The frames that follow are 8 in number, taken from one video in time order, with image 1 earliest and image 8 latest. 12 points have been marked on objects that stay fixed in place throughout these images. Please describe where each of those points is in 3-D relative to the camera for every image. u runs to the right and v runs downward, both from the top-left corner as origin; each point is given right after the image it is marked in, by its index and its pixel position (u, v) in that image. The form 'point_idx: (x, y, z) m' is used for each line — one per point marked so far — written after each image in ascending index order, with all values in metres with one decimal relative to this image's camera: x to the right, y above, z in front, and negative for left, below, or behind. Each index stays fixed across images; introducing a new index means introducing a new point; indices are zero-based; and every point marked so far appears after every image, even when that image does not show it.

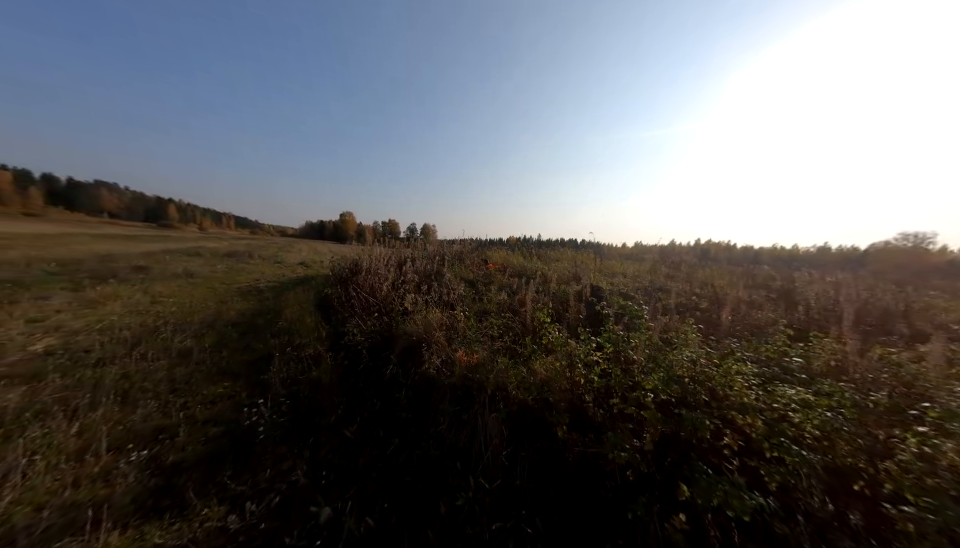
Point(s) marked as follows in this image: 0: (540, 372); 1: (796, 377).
0: (+0.7, -1.2, +3.3) m
1: (+3.1, -1.0, +2.8) m
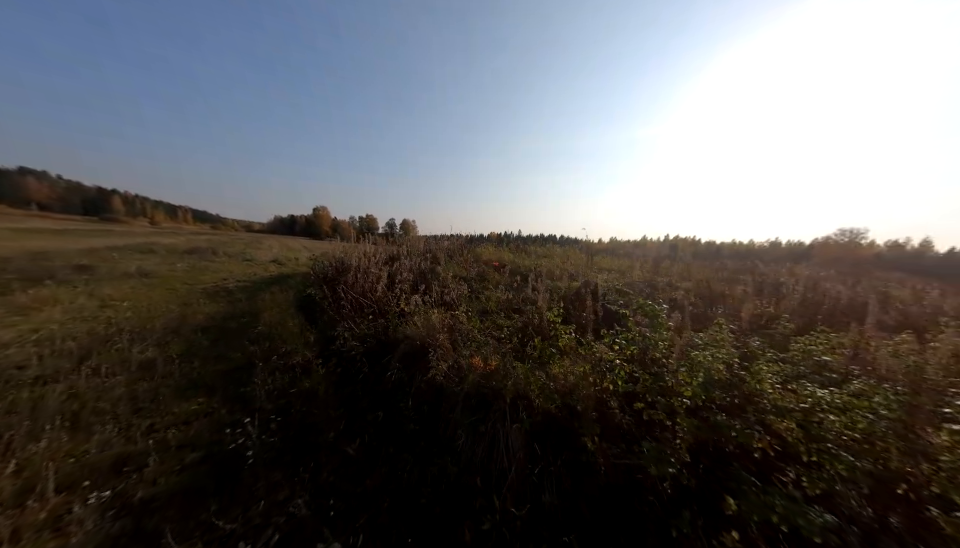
0: (+0.9, -1.2, +3.1) m
1: (+3.3, -1.0, +2.8) m
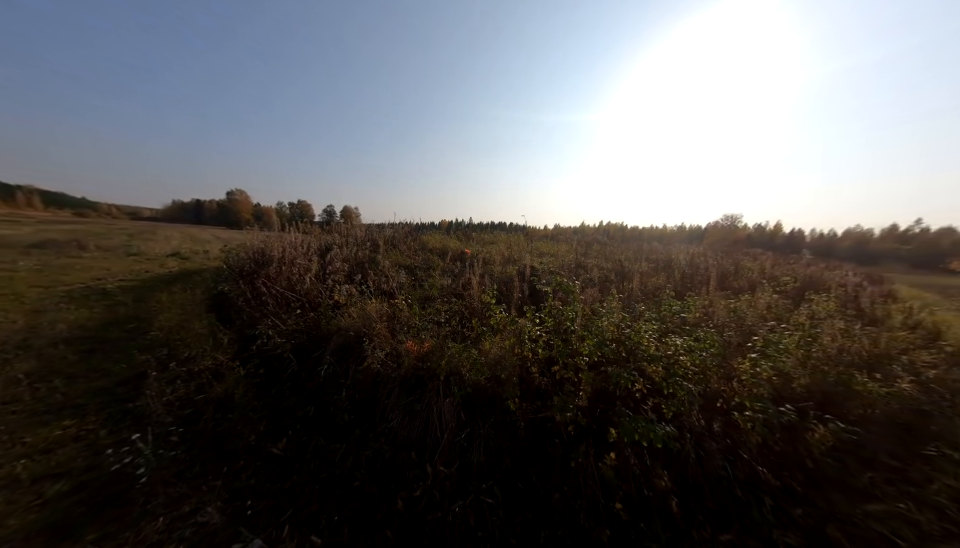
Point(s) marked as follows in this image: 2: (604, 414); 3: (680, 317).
0: (+0.1, -0.9, +3.4) m
1: (+2.5, -0.7, +3.5) m
2: (+1.3, -1.3, +2.7) m
3: (+2.6, -0.5, +3.7) m
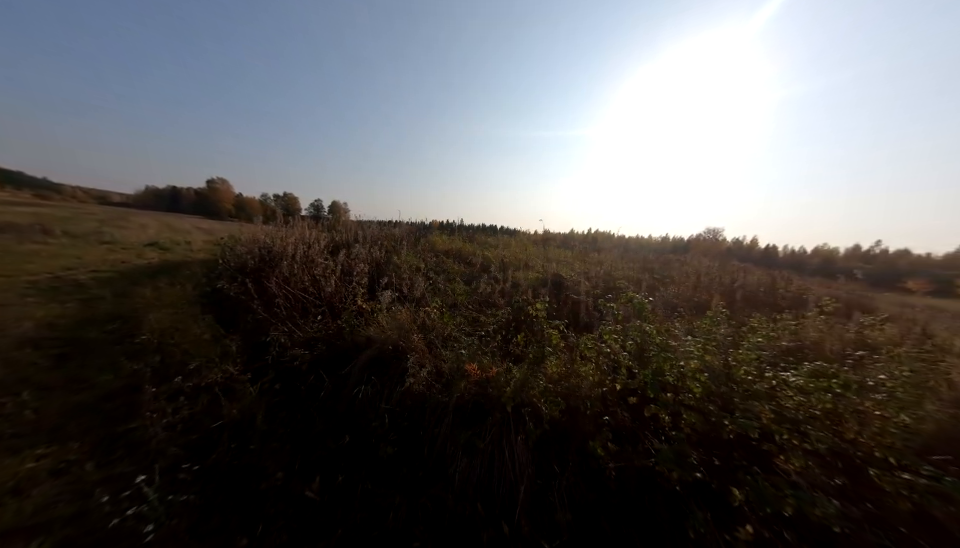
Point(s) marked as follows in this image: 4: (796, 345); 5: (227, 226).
0: (+0.8, -1.1, +2.9) m
1: (+3.3, -0.9, +3.2) m
2: (+2.0, -1.5, +2.3) m
3: (+3.3, -0.8, +3.4) m
4: (+4.1, -0.8, +3.8) m
5: (-11.6, +2.2, +13.0) m
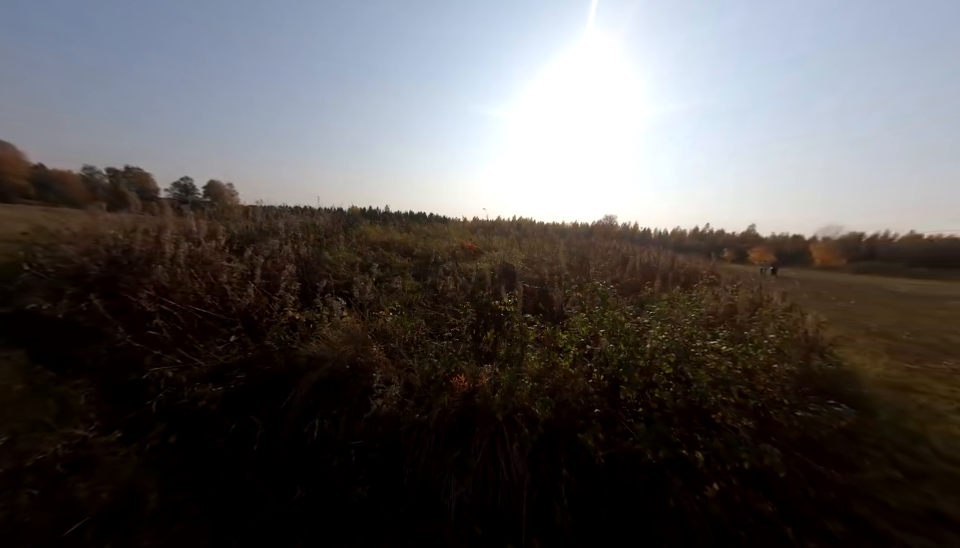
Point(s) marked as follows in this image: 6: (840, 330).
0: (+0.7, -1.0, +2.8) m
1: (+2.9, -0.7, +3.7) m
2: (+1.9, -1.4, +2.6) m
3: (+2.9, -0.6, +3.9) m
4: (+3.6, -0.6, +4.5) m
5: (-14.0, +2.0, +9.3) m
6: (+7.5, -1.1, +6.1) m
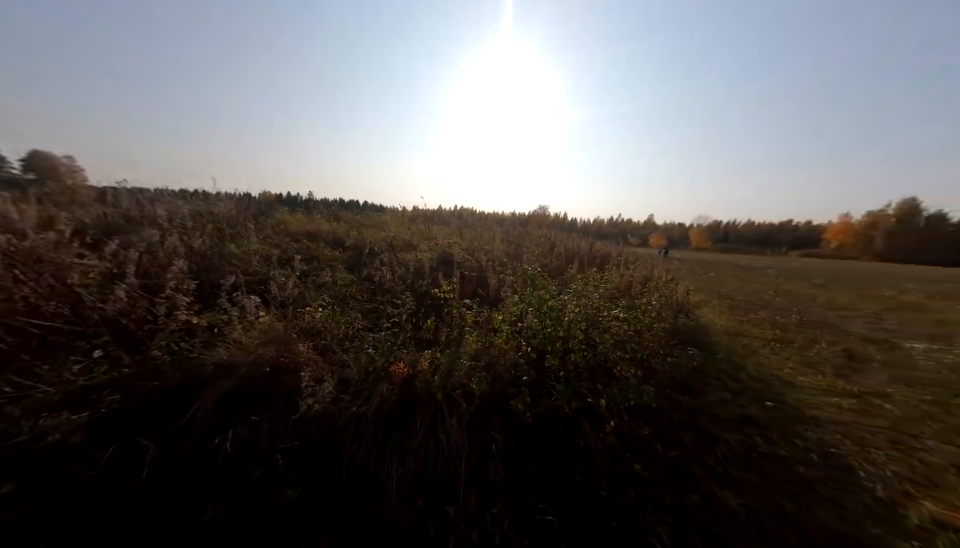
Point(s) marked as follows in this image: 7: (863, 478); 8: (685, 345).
0: (0.0, -0.9, +3.1) m
1: (+2.0, -0.4, +4.4) m
2: (+1.3, -1.2, +3.1) m
3: (+1.9, -0.3, +4.6) m
4: (+2.5, -0.2, +5.3) m
5: (-15.9, +1.7, +6.1) m
6: (+6.0, -0.5, +7.7) m
7: (+3.4, -1.8, +2.5) m
8: (+3.0, -1.1, +4.2) m
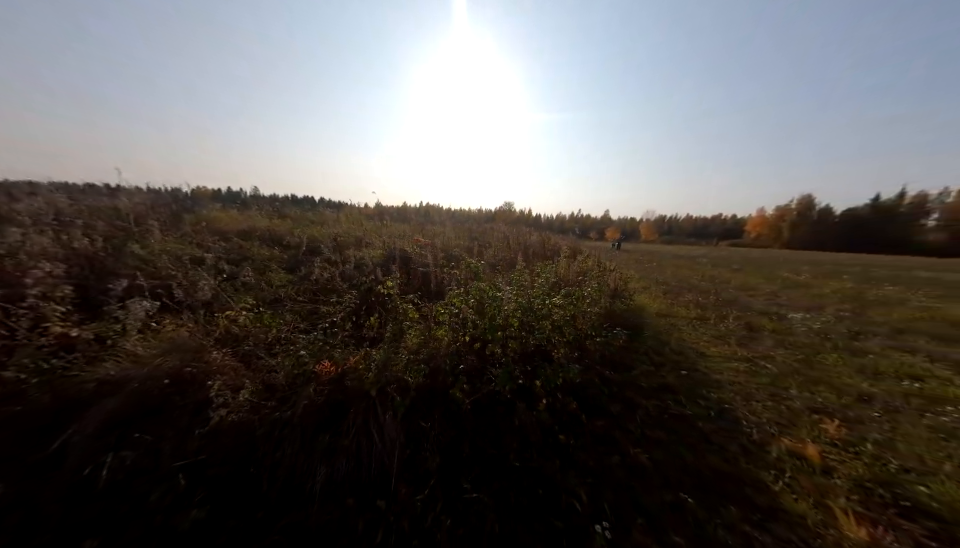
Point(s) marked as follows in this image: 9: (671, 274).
0: (-0.7, -0.8, +3.2) m
1: (+1.2, -0.3, +4.7) m
2: (+0.6, -1.1, +3.3) m
3: (+1.1, -0.1, +4.8) m
4: (+1.5, 0.0, +5.6) m
5: (-16.8, +1.3, +4.4) m
6: (+4.8, -0.2, +8.4) m
7: (+2.8, -1.6, +3.0) m
8: (+2.2, -0.9, +4.6) m
9: (+6.8, 0.0, +9.9) m
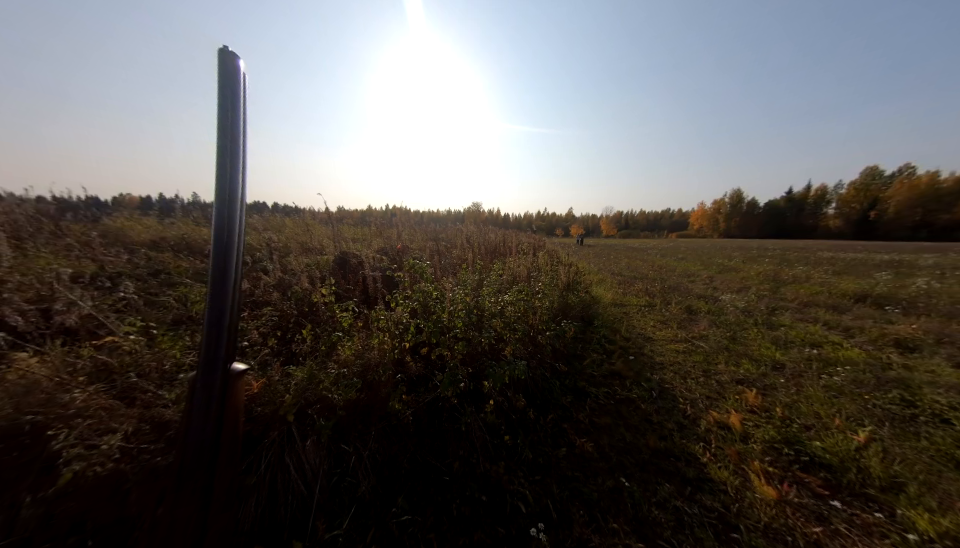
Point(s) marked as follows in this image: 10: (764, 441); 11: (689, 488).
0: (-1.3, -0.8, +3.0) m
1: (+0.4, -0.2, +4.7) m
2: (0.0, -1.0, +3.3) m
3: (+0.3, -0.1, +4.8) m
4: (+0.7, 0.0, +5.6) m
5: (-17.5, +0.5, +2.6) m
6: (+3.6, 0.0, +8.8) m
7: (+2.2, -1.4, +3.1) m
8: (+1.5, -0.8, +4.8) m
9: (+5.5, +0.3, +10.5) m
10: (+2.5, -1.5, +2.5) m
11: (+1.6, -1.6, +2.1) m
